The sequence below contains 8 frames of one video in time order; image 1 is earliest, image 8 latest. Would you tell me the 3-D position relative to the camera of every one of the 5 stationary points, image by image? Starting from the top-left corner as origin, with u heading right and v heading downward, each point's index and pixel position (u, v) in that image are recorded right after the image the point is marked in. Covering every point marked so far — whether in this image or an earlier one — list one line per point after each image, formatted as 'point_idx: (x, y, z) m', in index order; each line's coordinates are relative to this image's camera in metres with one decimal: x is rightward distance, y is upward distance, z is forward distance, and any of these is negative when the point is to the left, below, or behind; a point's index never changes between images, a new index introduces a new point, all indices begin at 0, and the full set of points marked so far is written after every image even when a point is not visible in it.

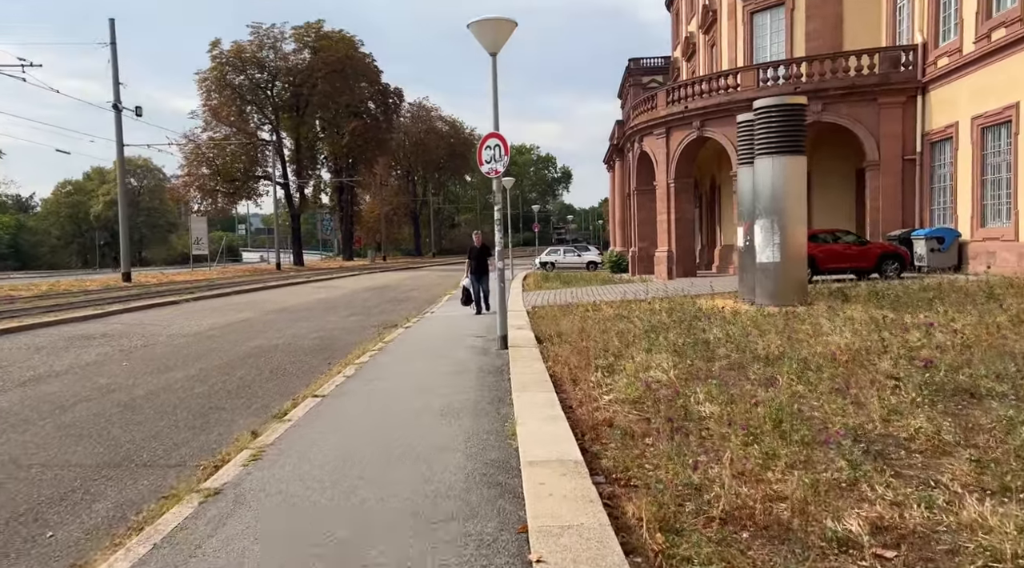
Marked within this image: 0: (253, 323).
0: (-4.9, -0.7, +15.1) m
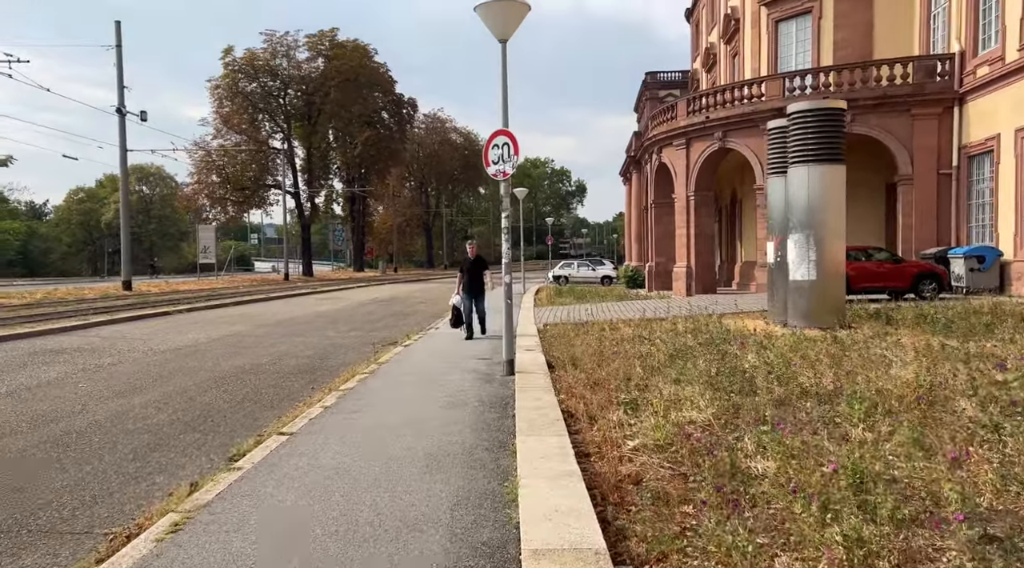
0: (-4.7, -1.0, +14.0) m
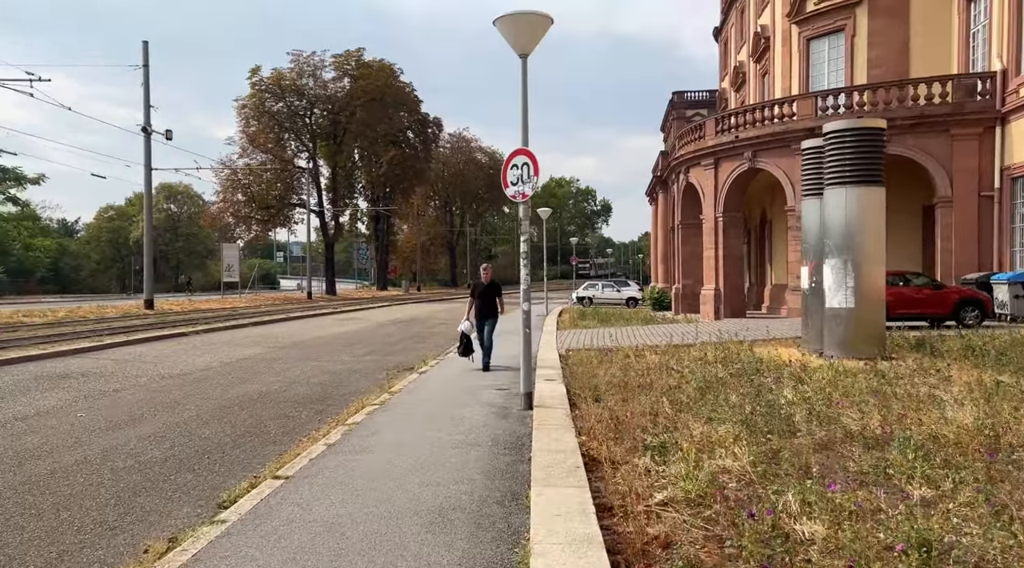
0: (-4.4, -1.3, +13.6) m
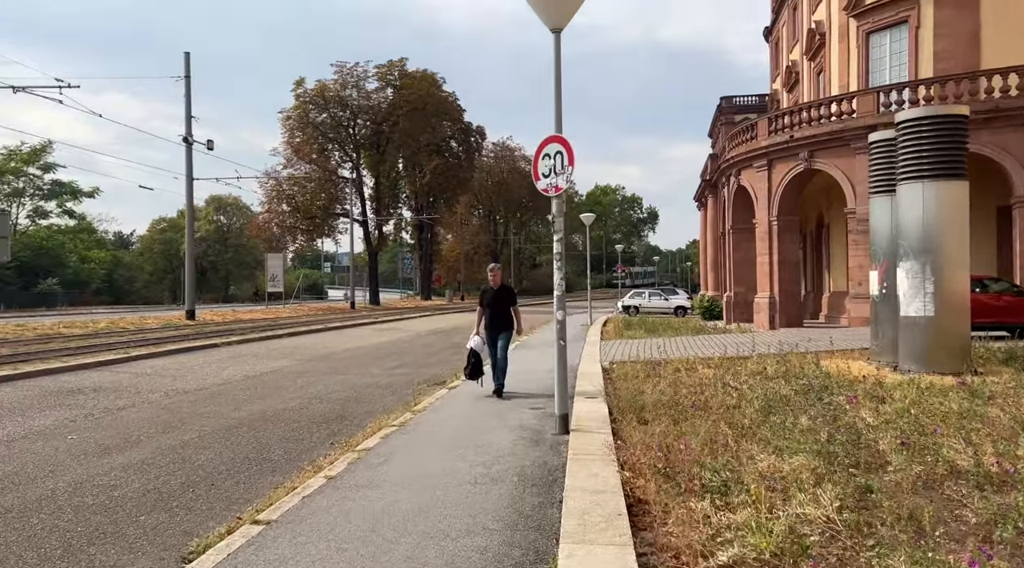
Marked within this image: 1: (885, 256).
0: (-3.7, -1.5, +12.8) m
1: (+5.8, +0.4, +12.5) m
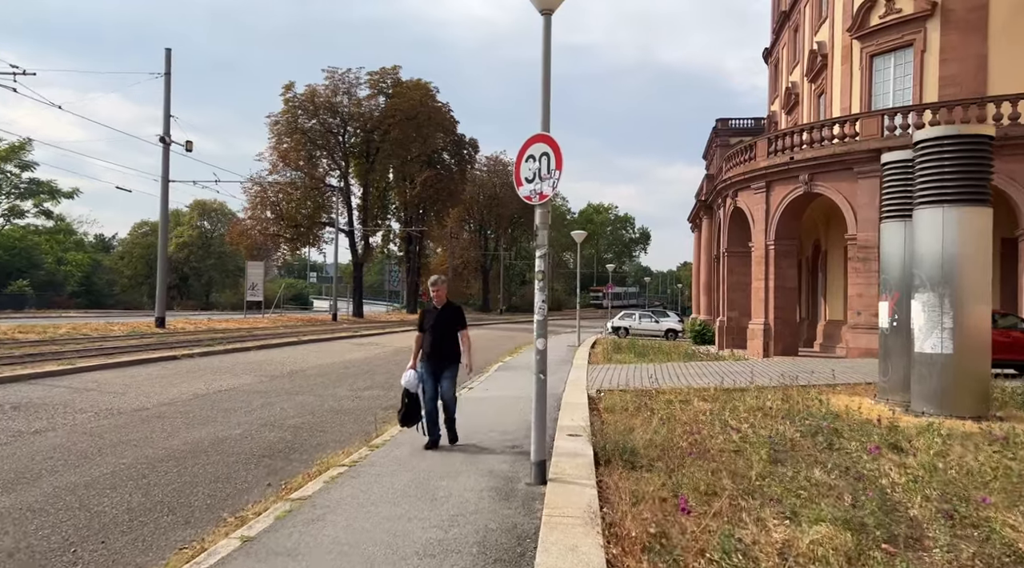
0: (-4.1, -1.6, +11.7) m
1: (+5.6, -0.1, +11.5) m
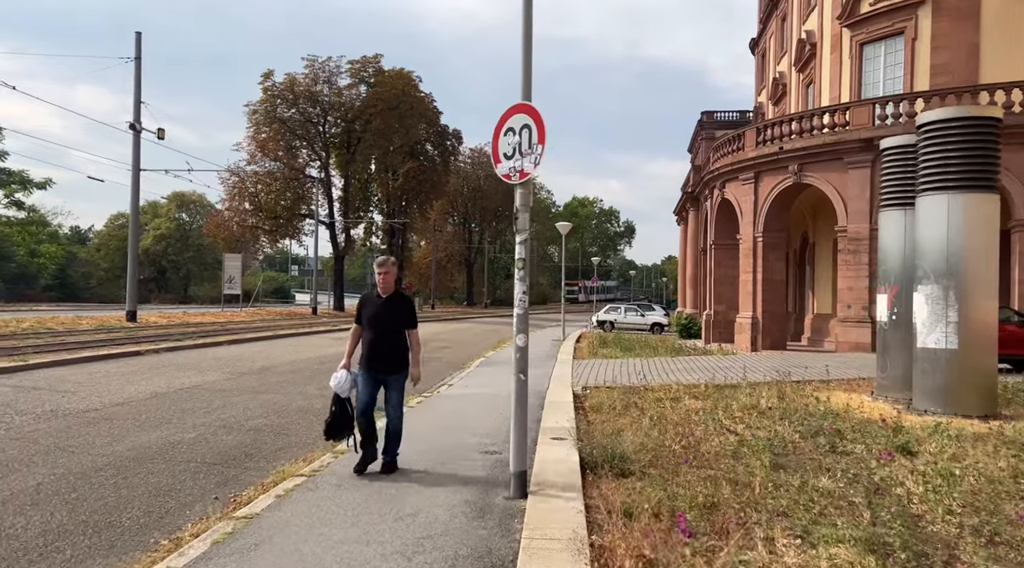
0: (-4.3, -1.5, +11.0) m
1: (+5.3, +0.1, +11.0) m
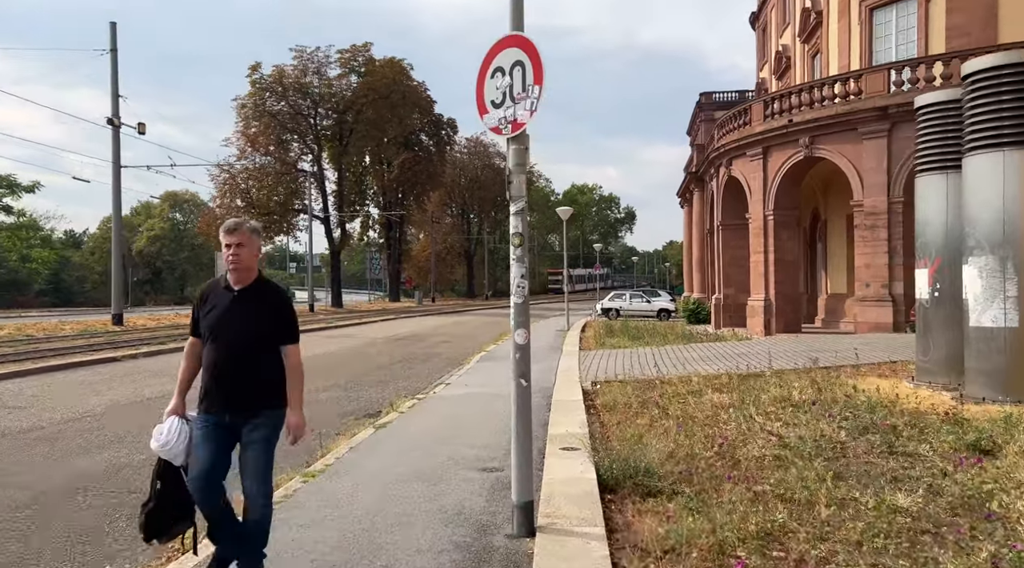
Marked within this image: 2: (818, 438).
0: (-4.3, -1.5, +9.9) m
1: (+5.3, +0.4, +9.8) m
2: (+2.6, -1.3, +6.8) m
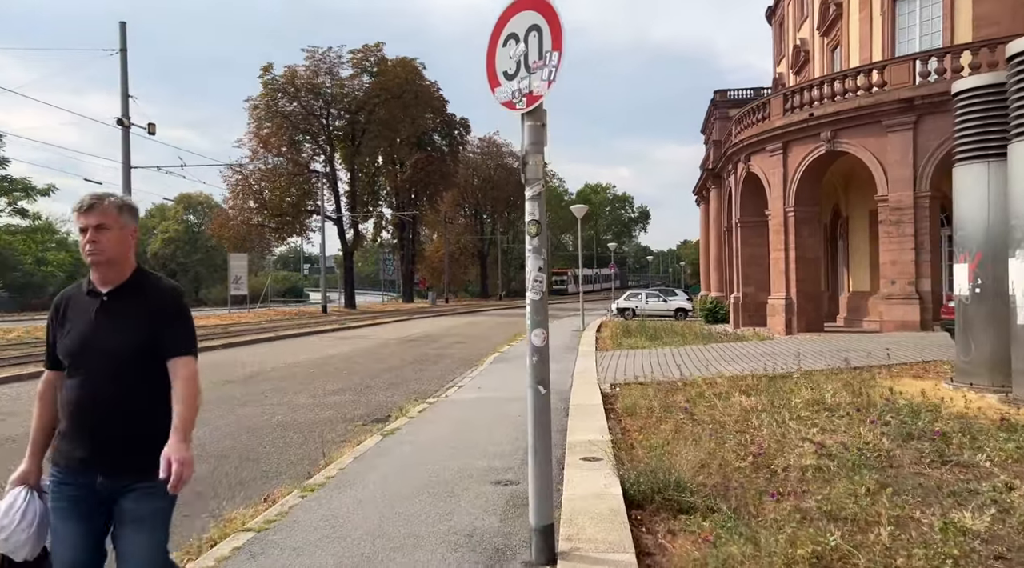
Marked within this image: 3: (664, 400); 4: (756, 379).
0: (-4.1, -1.5, +9.4) m
1: (+5.5, +0.5, +9.2) m
2: (+2.7, -1.3, +6.3) m
3: (+1.7, -1.3, +9.1) m
4: (+3.2, -1.3, +10.5) m
